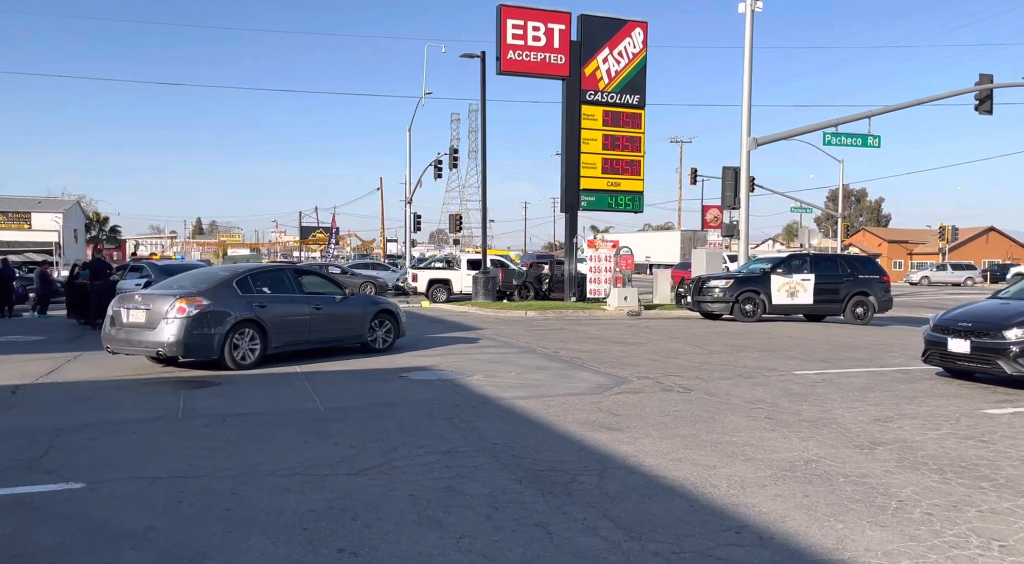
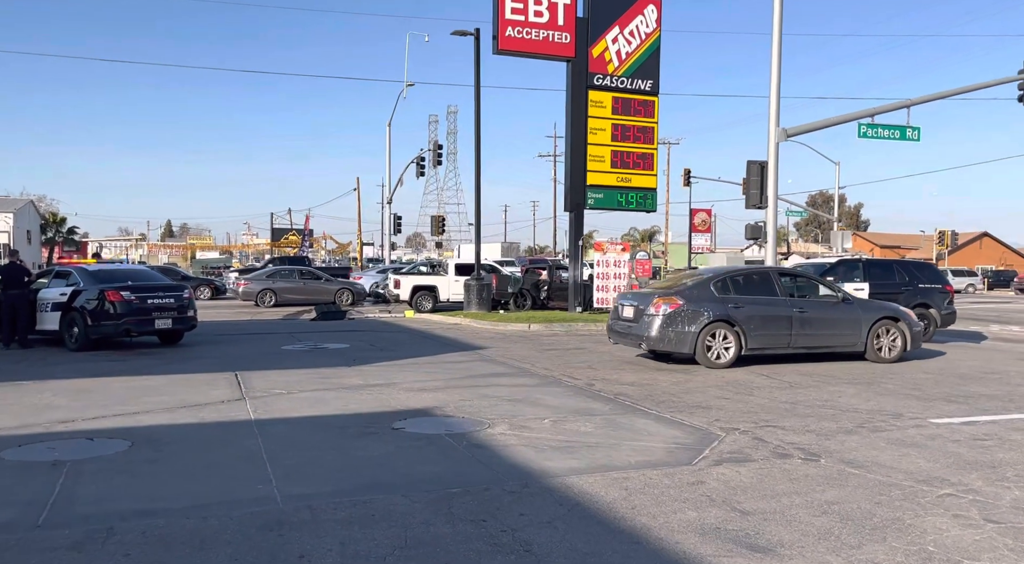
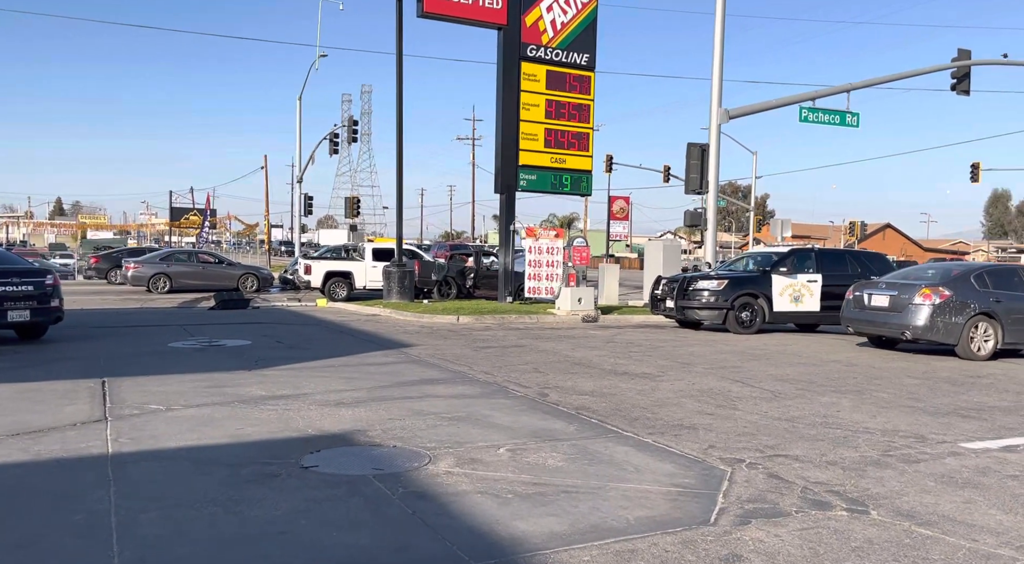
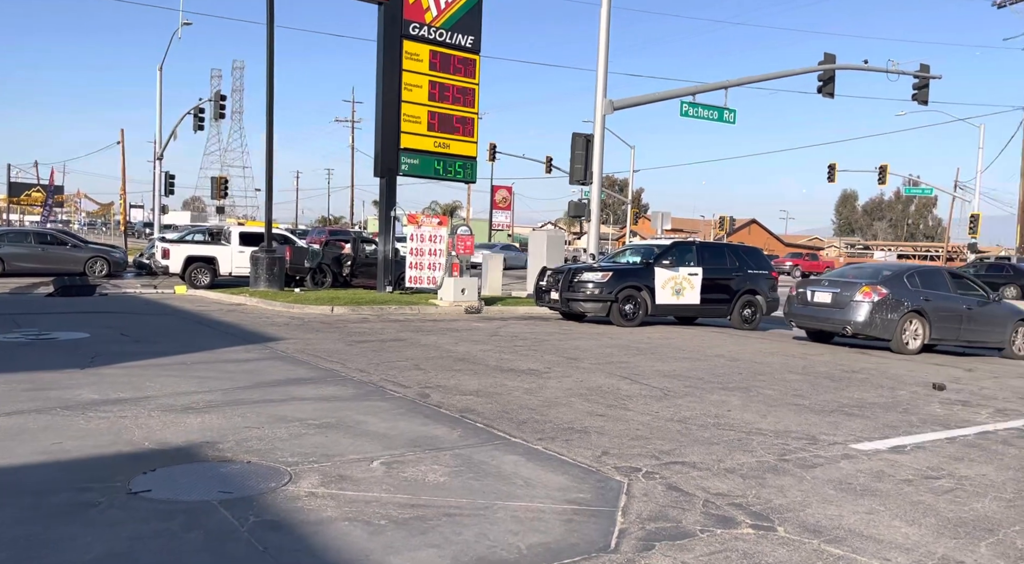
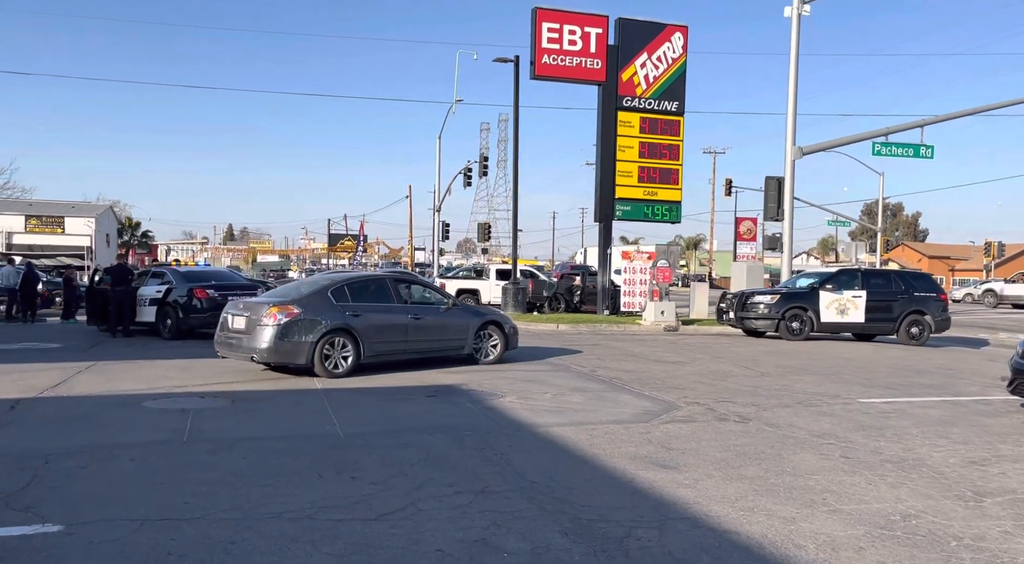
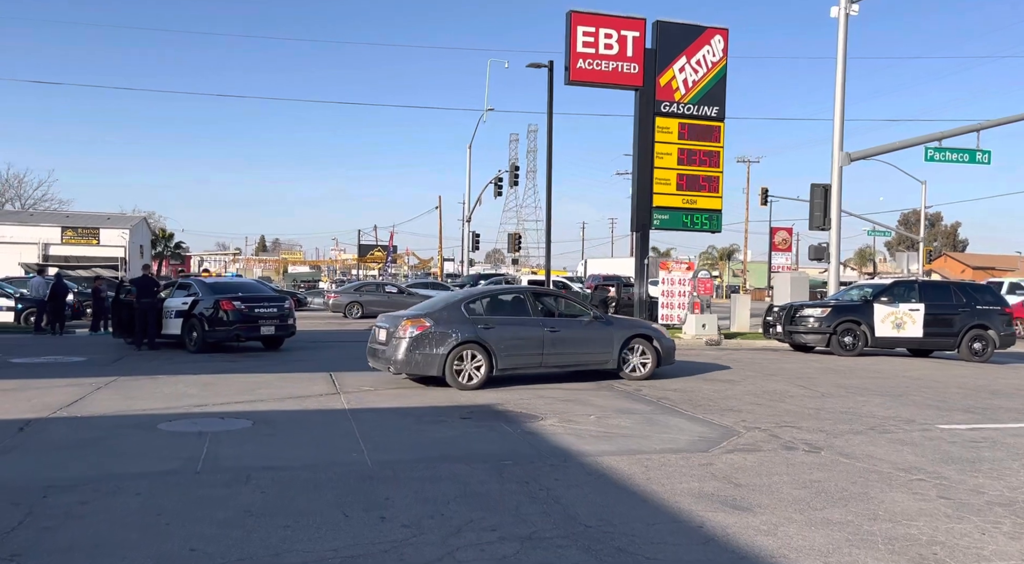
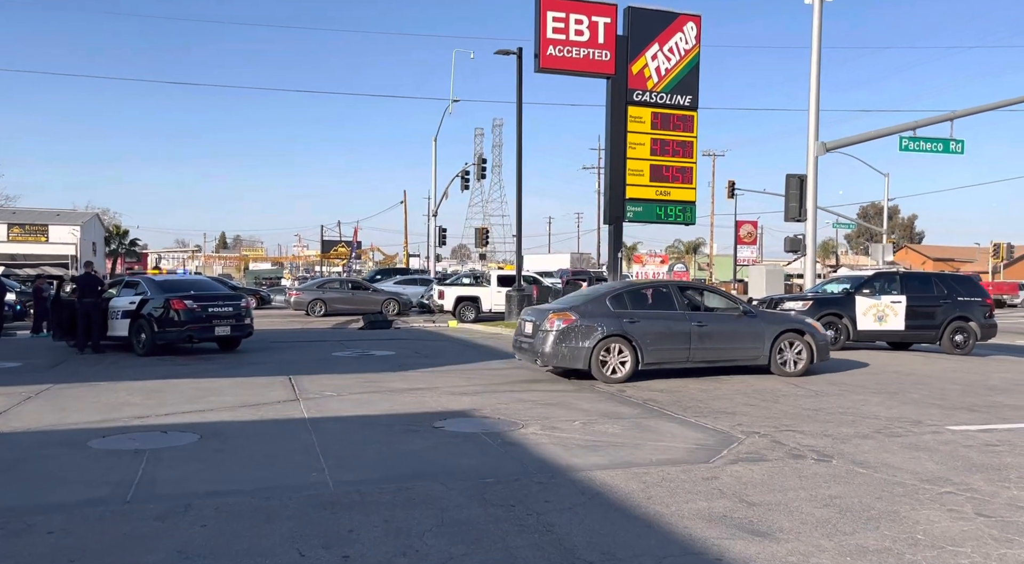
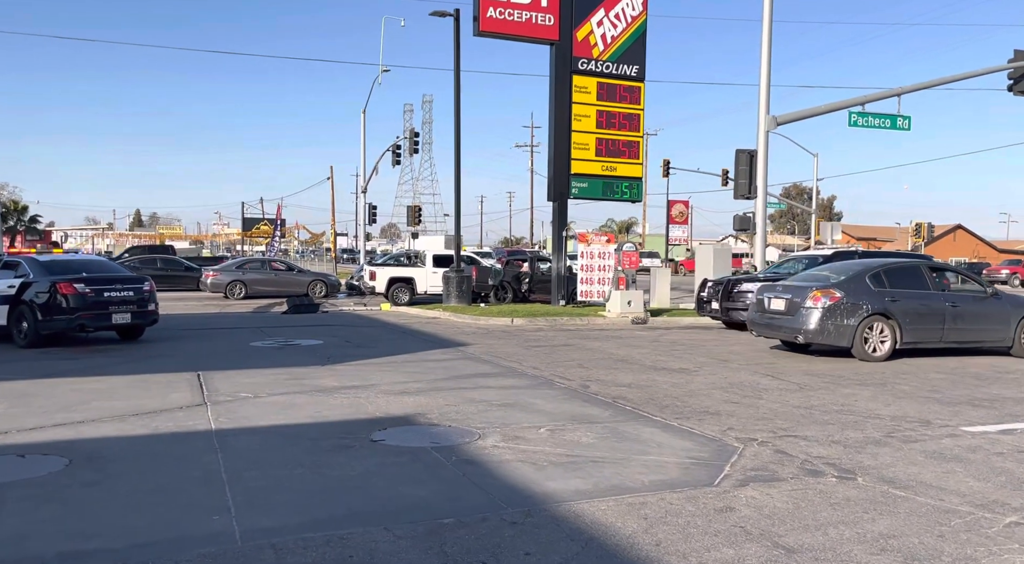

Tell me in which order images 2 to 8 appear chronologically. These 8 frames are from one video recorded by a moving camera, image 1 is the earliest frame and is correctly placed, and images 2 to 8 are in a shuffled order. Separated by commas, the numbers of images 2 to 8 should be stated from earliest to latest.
5, 6, 7, 2, 8, 3, 4
